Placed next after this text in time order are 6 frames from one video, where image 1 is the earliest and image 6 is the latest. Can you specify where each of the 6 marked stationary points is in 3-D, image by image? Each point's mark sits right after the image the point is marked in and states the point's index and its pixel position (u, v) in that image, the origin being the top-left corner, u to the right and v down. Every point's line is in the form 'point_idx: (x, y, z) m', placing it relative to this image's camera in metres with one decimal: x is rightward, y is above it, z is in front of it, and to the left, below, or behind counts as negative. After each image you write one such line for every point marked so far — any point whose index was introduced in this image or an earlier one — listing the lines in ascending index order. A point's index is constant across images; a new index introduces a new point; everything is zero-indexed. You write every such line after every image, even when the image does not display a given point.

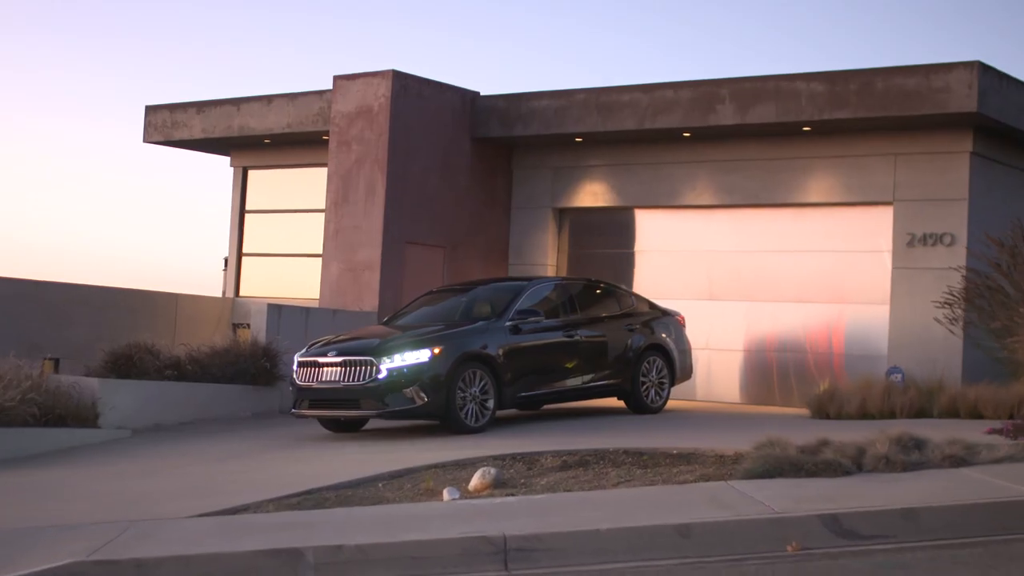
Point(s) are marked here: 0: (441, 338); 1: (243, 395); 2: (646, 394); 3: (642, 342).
0: (-0.6, -0.4, +14.5) m
1: (-2.6, -1.0, +17.3) m
2: (+1.2, -1.0, +16.9) m
3: (+1.2, -0.5, +16.7) m
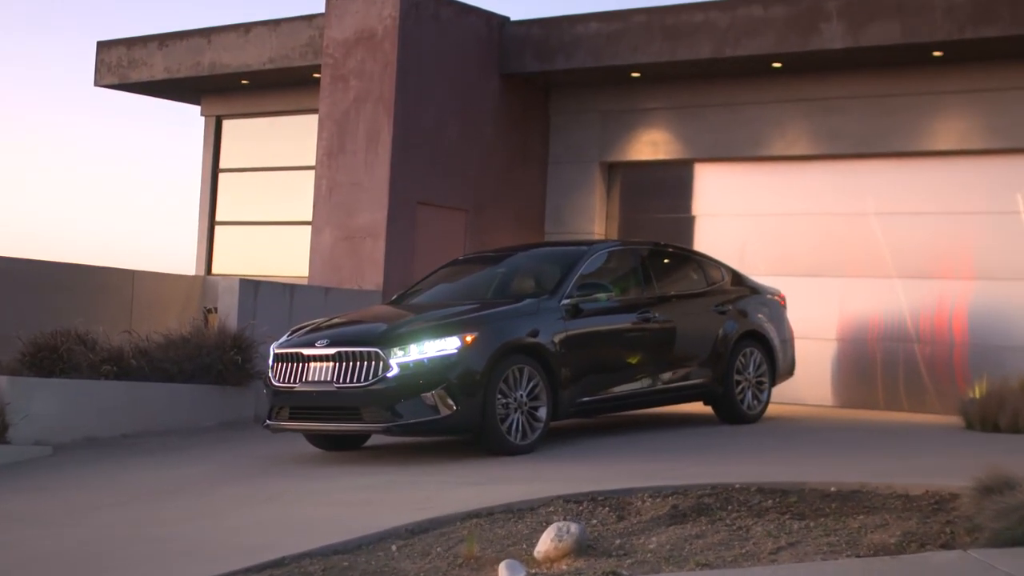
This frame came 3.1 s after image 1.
0: (-0.2, -0.2, +10.4) m
1: (-2.2, -0.8, +13.2) m
2: (+1.6, -0.8, +12.7) m
3: (+1.5, -0.3, +12.6) m
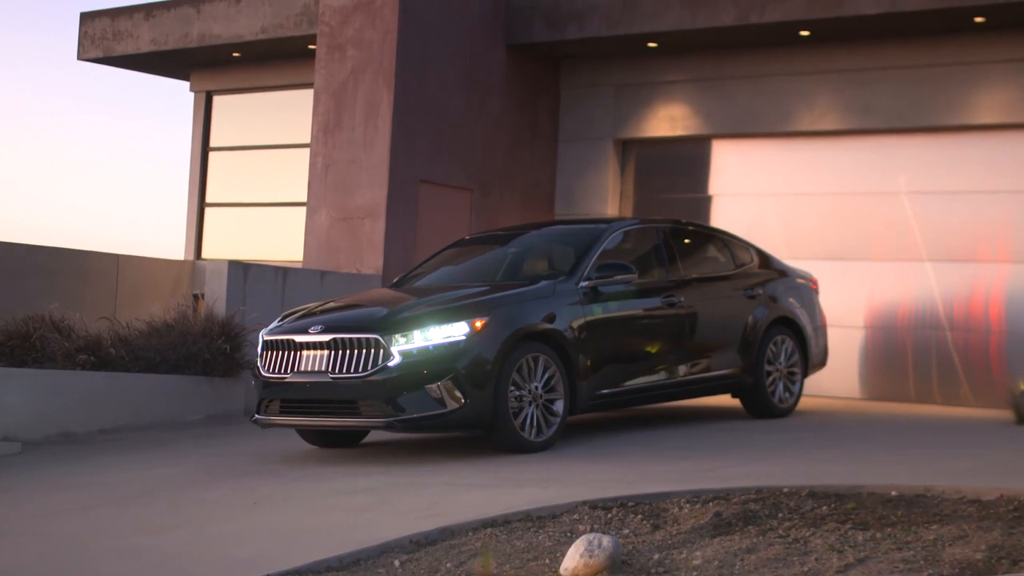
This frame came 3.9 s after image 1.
0: (-0.1, -0.1, +9.4) m
1: (-2.1, -0.7, +12.2) m
2: (+1.7, -0.7, +11.7) m
3: (+1.6, -0.2, +11.6) m
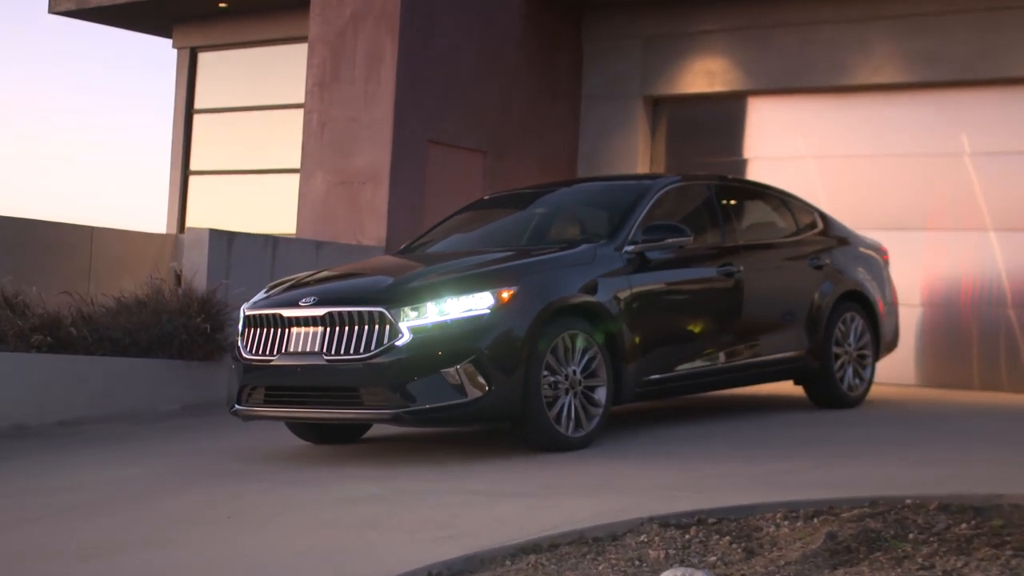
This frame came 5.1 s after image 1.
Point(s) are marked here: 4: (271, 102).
0: (0.0, +0.1, +7.7) m
1: (-2.0, -0.5, +10.5) m
2: (+1.8, -0.5, +10.1) m
3: (+1.7, 0.0, +9.9) m
4: (-2.2, +1.7, +16.5) m
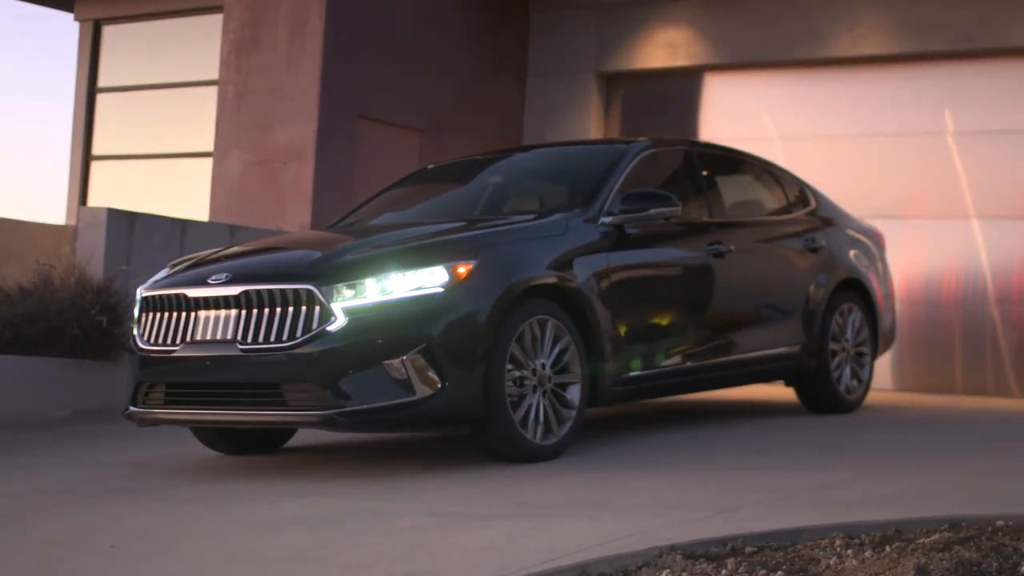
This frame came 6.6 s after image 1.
0: (-0.1, +0.2, +6.4) m
1: (-2.3, -0.4, +9.0) m
2: (+1.5, -0.4, +8.8) m
3: (+1.5, +0.1, +8.6) m
4: (-2.7, +1.7, +15.0) m
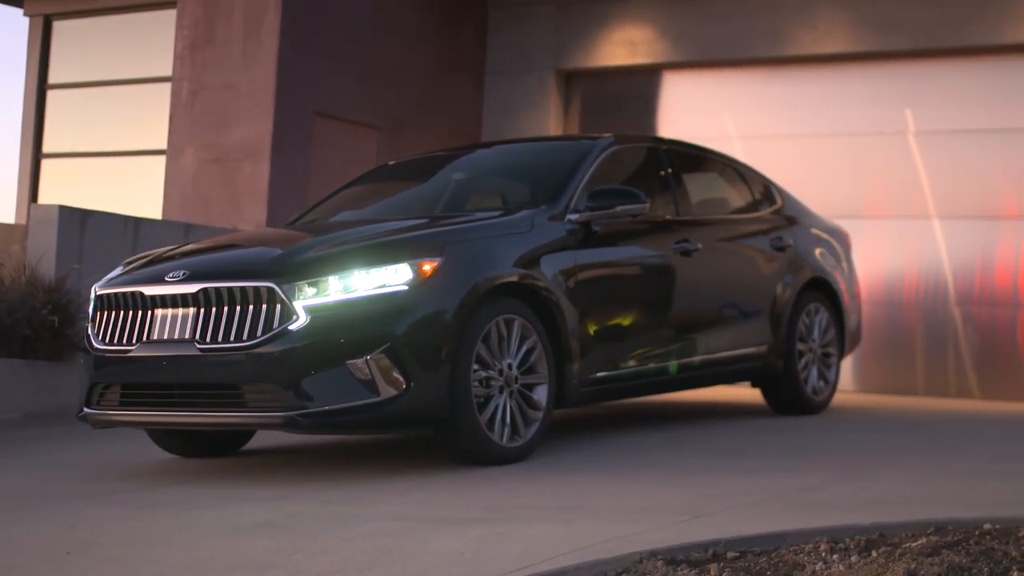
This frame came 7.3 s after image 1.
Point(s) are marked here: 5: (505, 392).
0: (-0.3, +0.2, +6.2) m
1: (-2.5, -0.4, +8.8) m
2: (+1.4, -0.4, +8.6) m
3: (+1.3, +0.1, +8.5) m
4: (-3.0, +1.7, +14.8) m
5: (0.0, -0.4, +6.4) m
